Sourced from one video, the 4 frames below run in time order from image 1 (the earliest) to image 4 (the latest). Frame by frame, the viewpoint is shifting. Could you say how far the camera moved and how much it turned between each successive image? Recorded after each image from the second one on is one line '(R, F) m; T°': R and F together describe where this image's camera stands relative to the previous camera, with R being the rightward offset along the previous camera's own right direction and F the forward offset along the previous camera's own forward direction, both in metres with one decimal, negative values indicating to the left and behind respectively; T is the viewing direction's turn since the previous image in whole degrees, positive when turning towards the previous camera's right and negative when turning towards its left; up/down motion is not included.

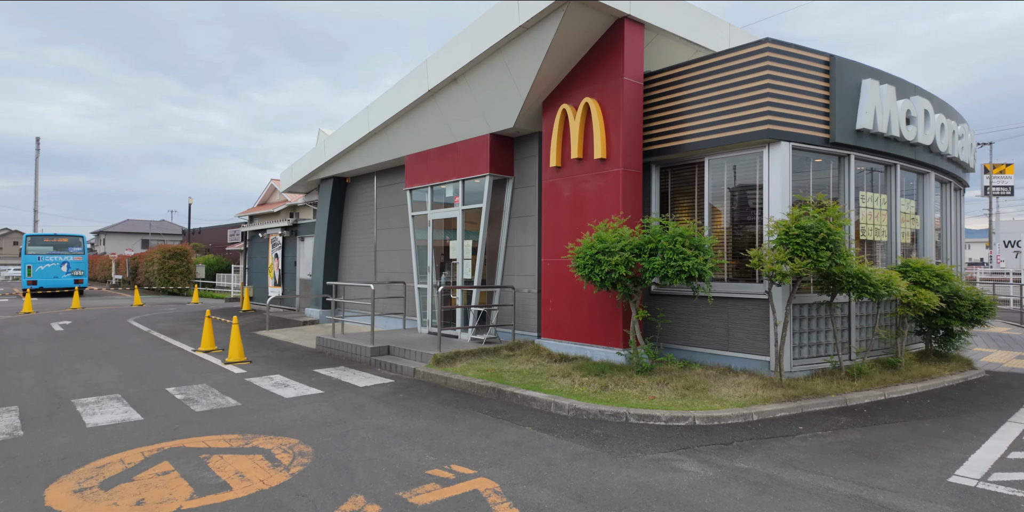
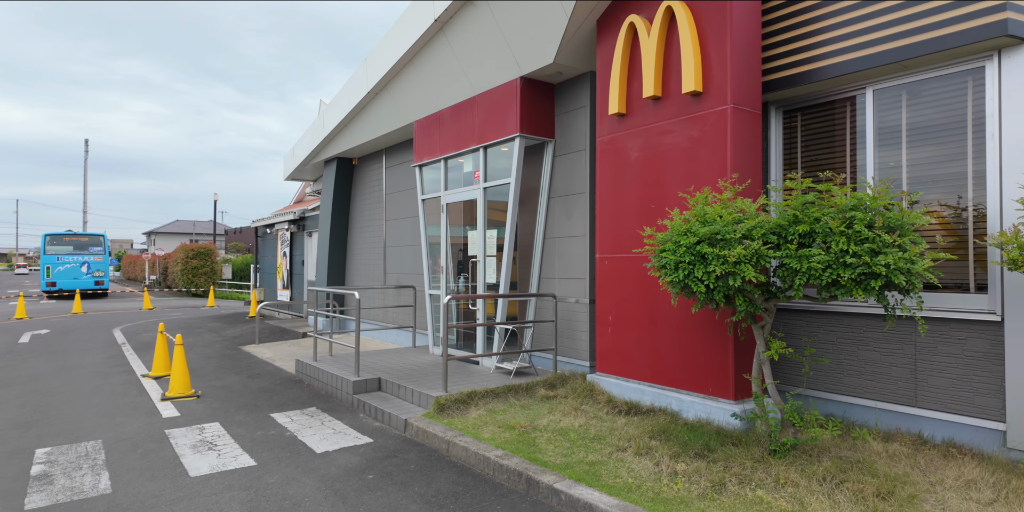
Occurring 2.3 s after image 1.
(0.0, +3.0) m; -4°
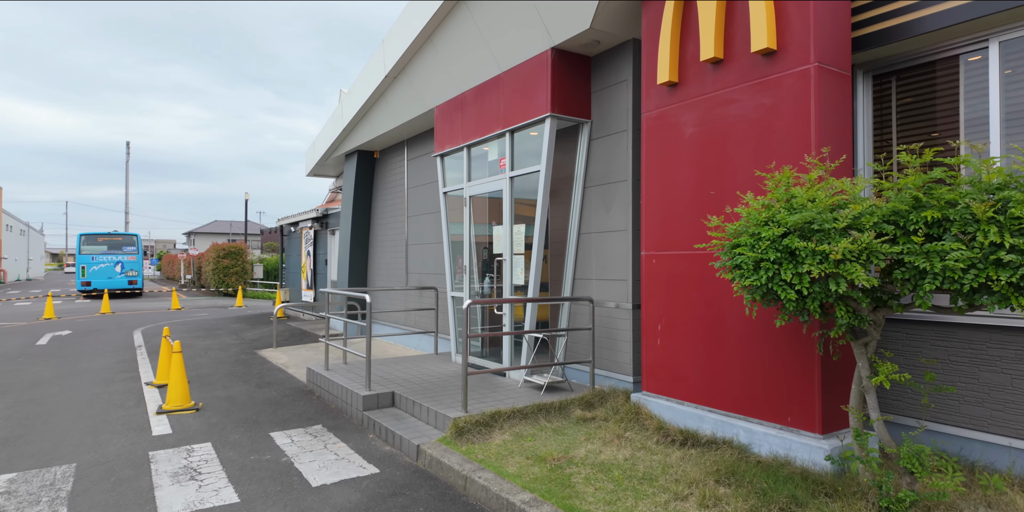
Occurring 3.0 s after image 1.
(0.0, +0.9) m; -3°
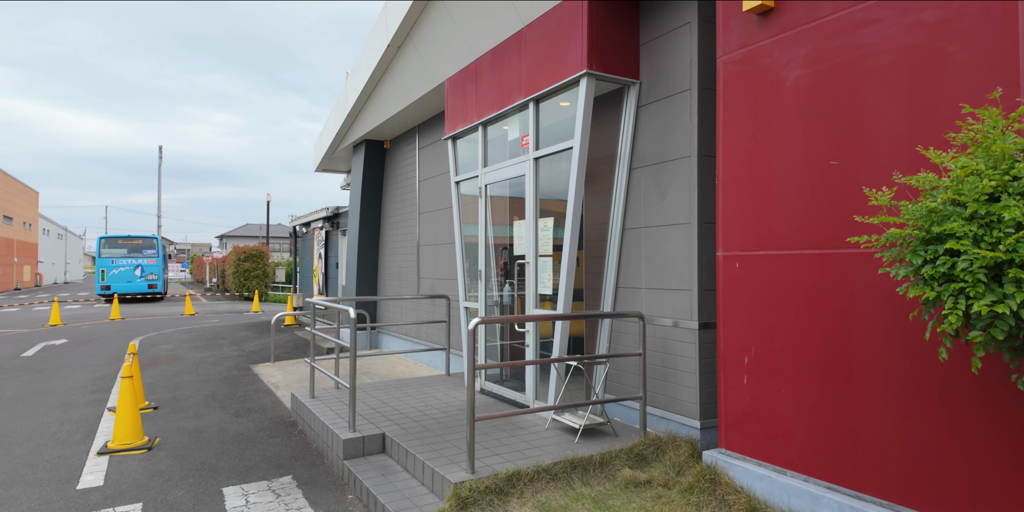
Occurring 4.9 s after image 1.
(0.0, +1.4) m; -3°
